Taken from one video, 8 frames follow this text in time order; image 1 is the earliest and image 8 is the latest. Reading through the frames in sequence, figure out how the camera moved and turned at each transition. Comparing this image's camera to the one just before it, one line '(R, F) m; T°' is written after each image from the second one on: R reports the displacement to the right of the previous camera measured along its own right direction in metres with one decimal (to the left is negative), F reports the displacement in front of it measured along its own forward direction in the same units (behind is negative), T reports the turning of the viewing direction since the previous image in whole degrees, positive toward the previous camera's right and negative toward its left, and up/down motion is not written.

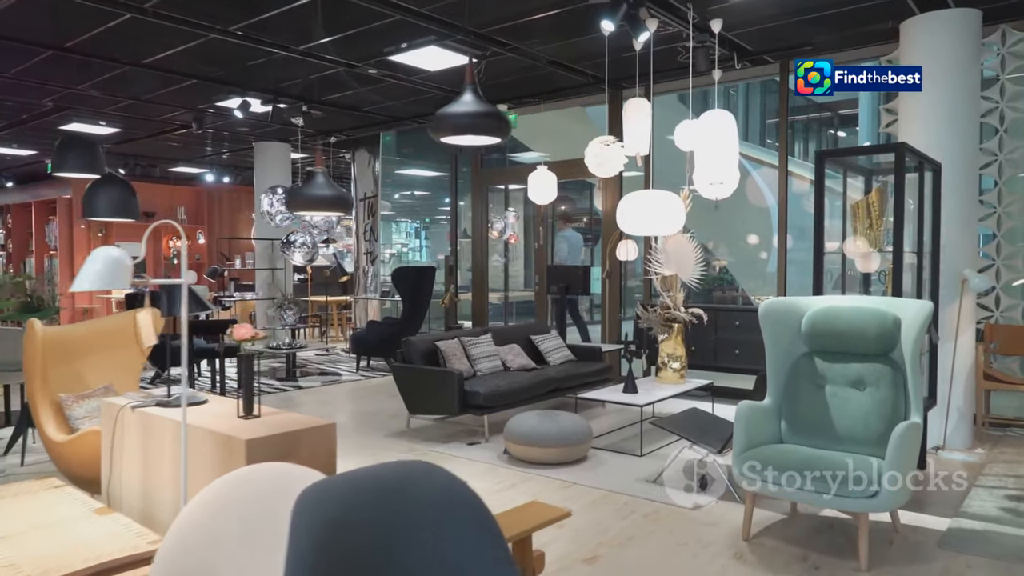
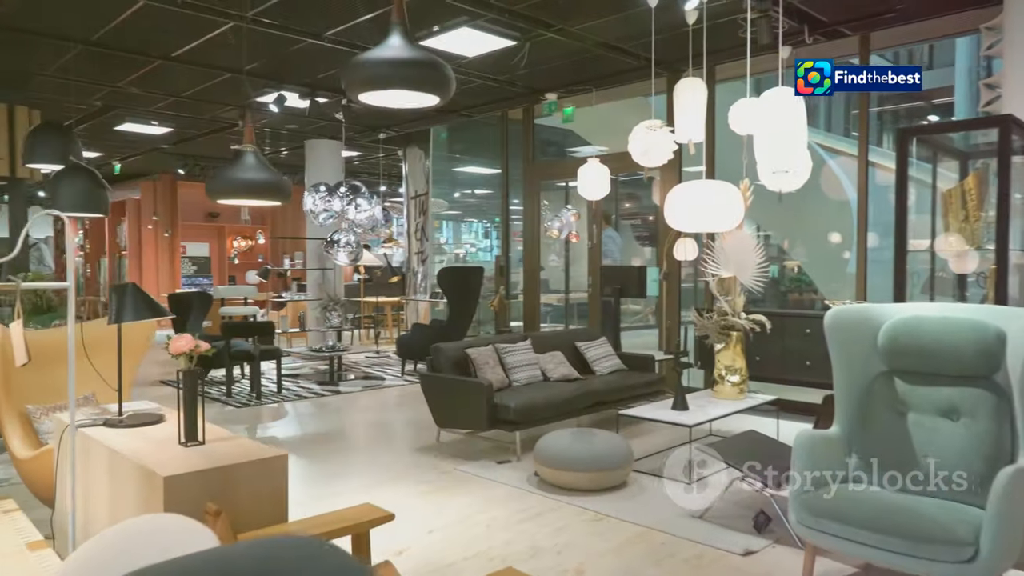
(+0.2, +0.5) m; -6°
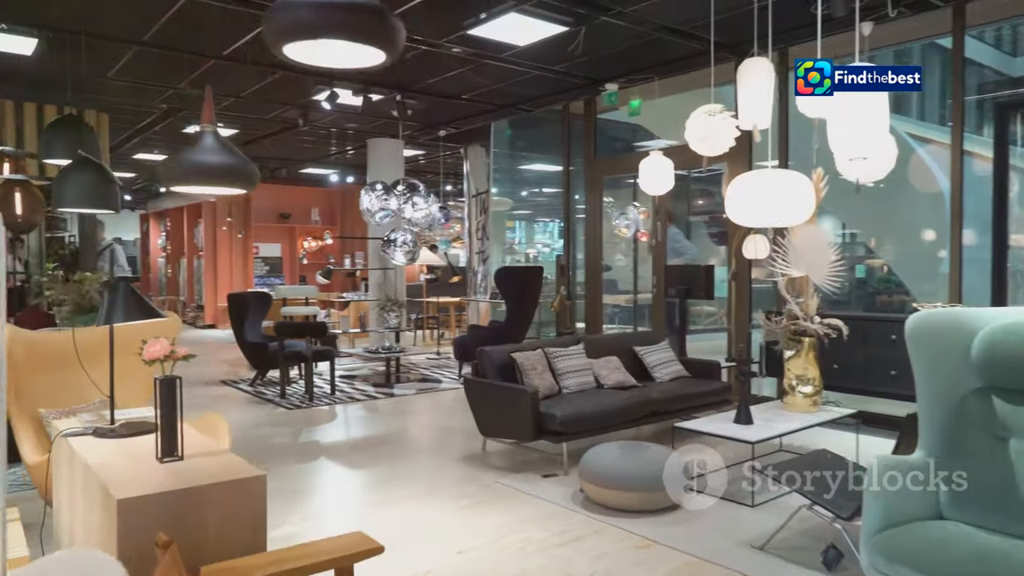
(+0.2, +0.3) m; -6°
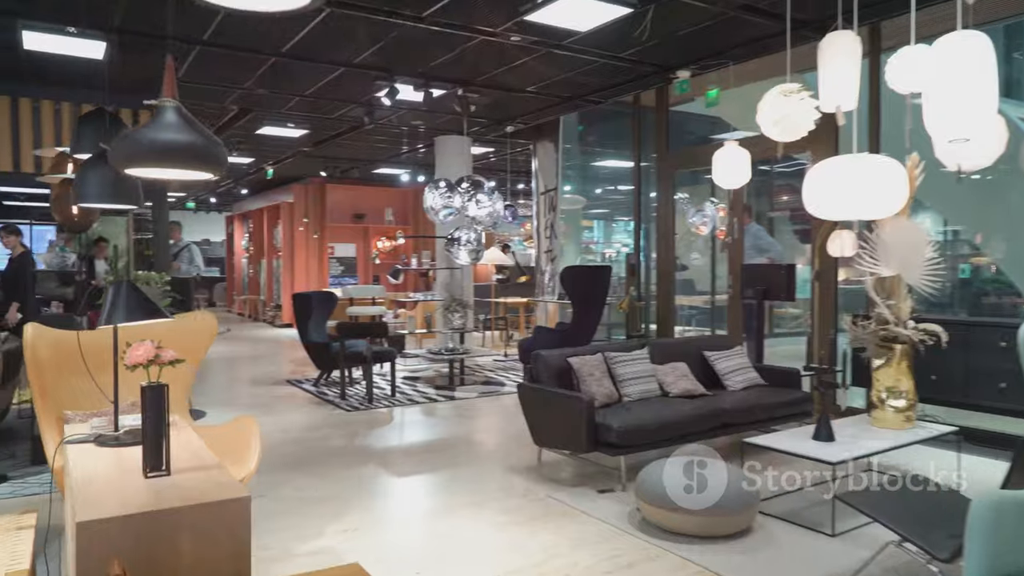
(+0.1, +0.3) m; -6°
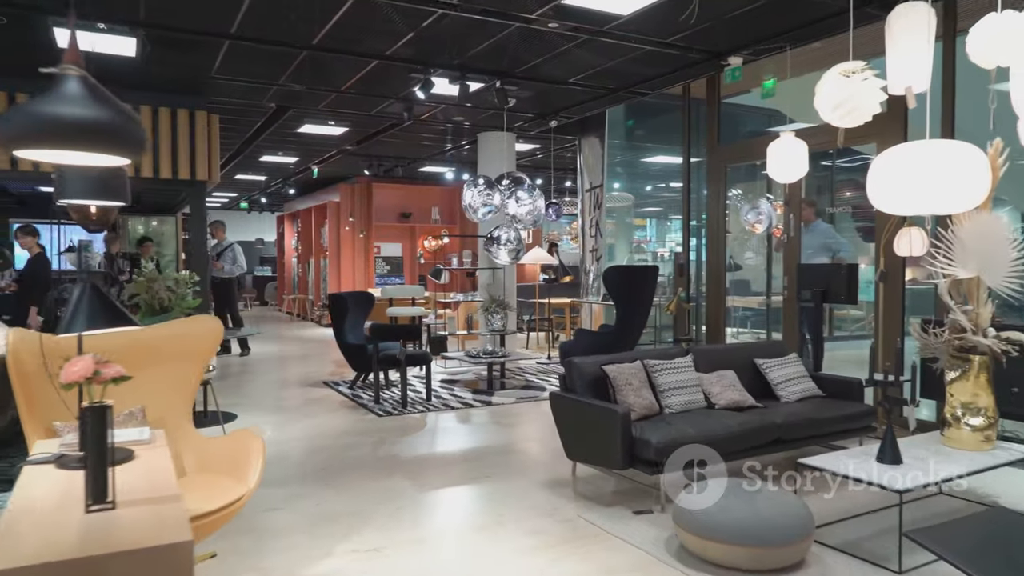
(+0.1, +0.3) m; -4°
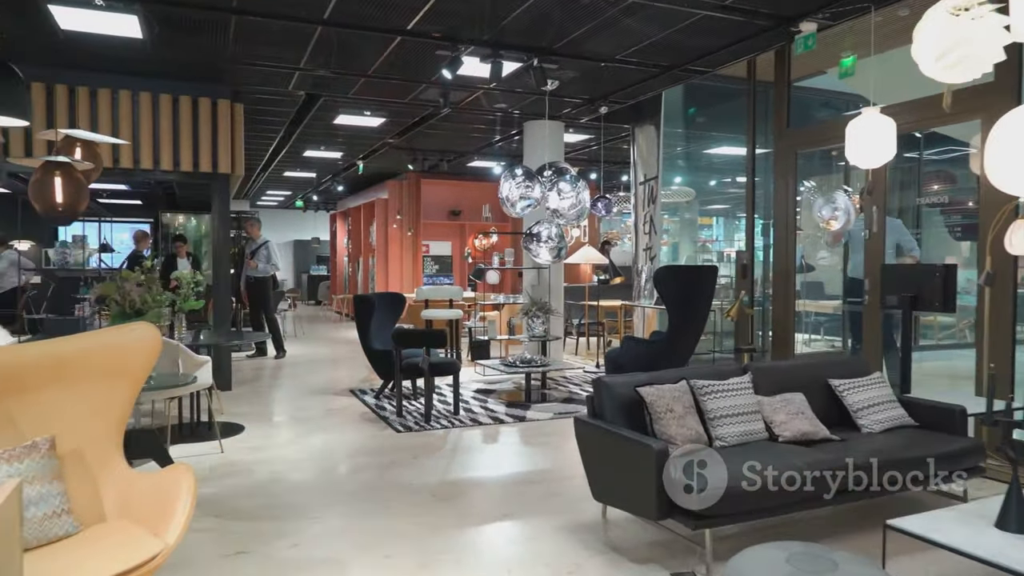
(+0.2, +0.7) m; -5°
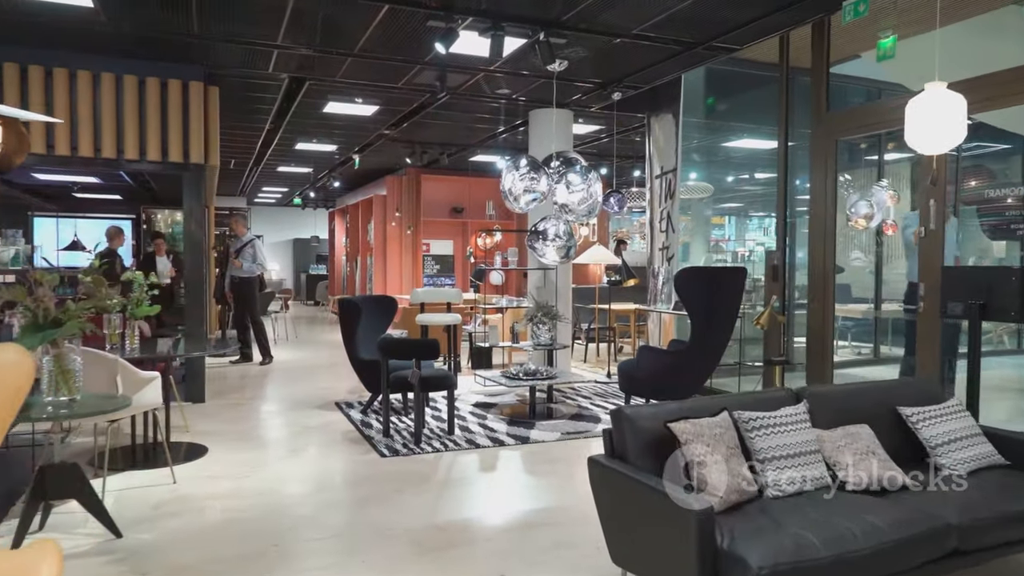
(0.0, +0.7) m; 0°
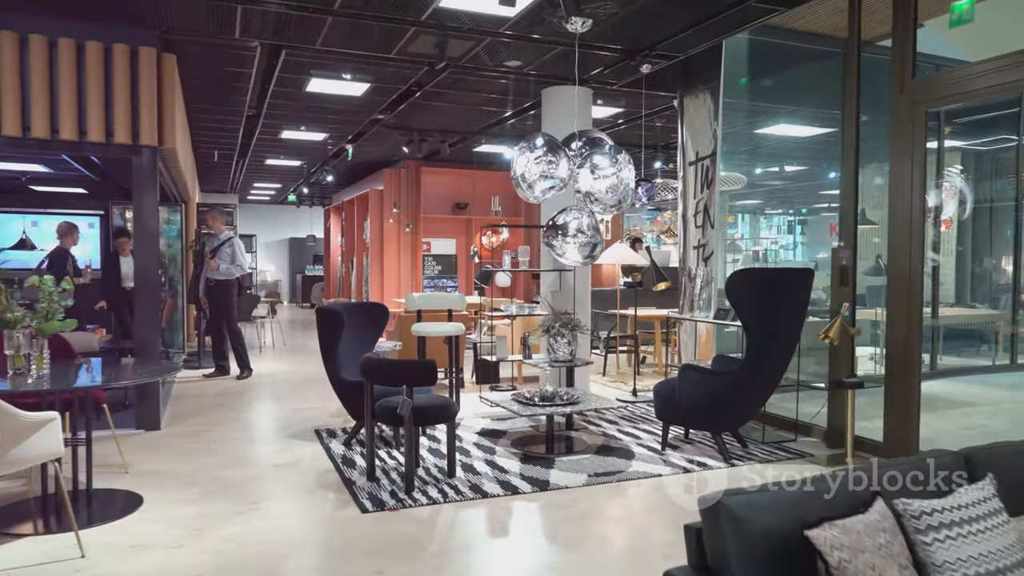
(-0.1, +1.0) m; 0°
